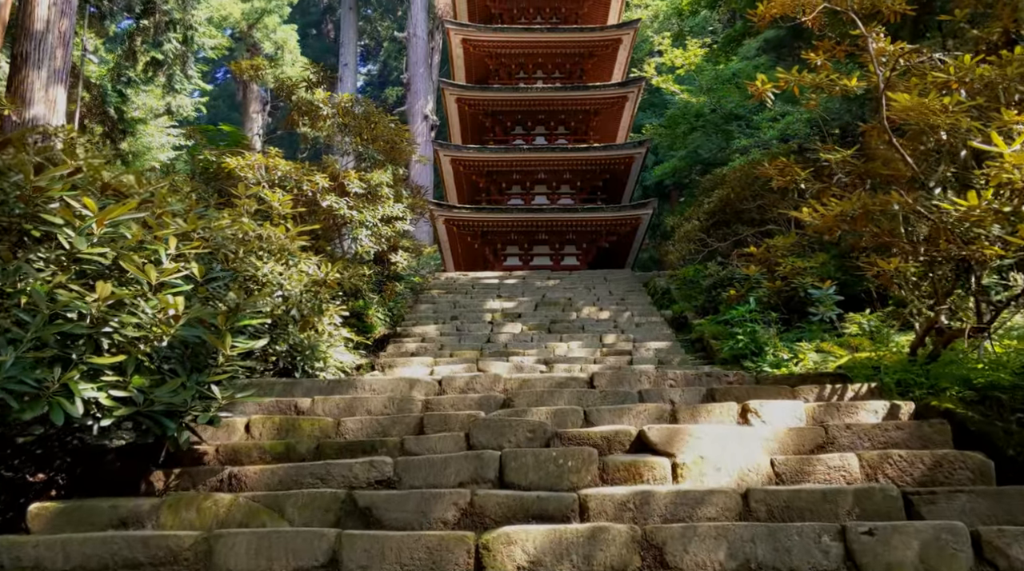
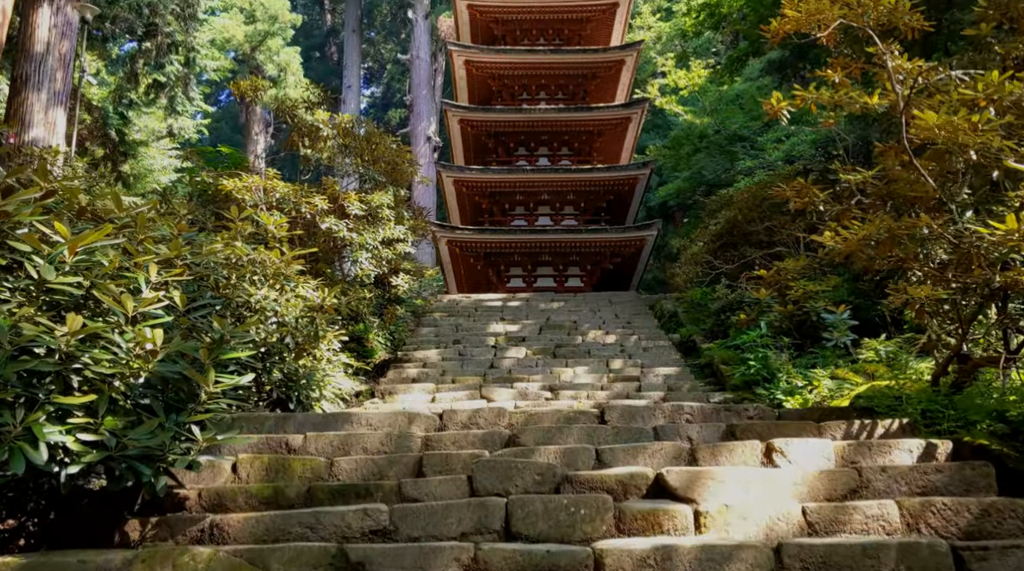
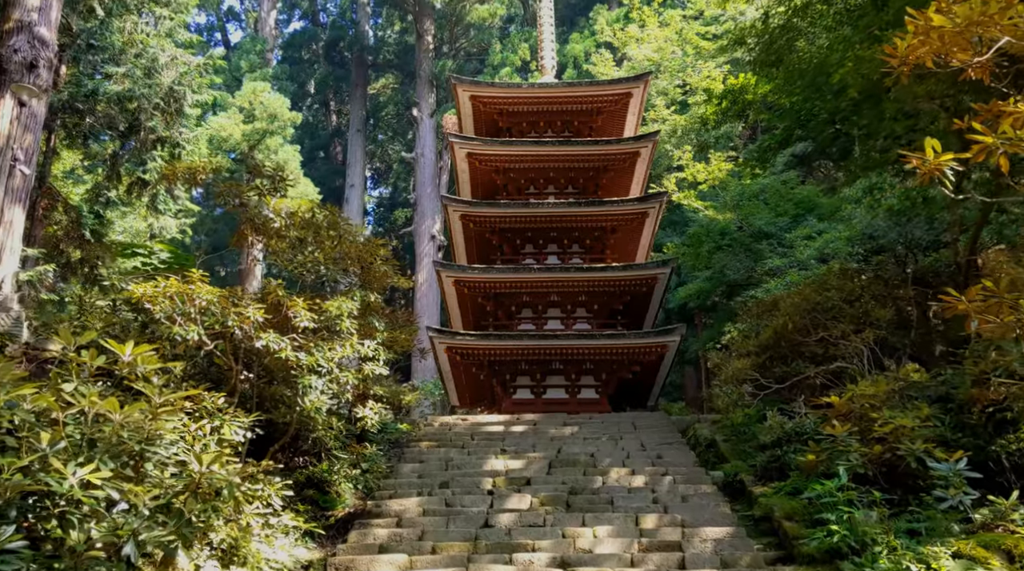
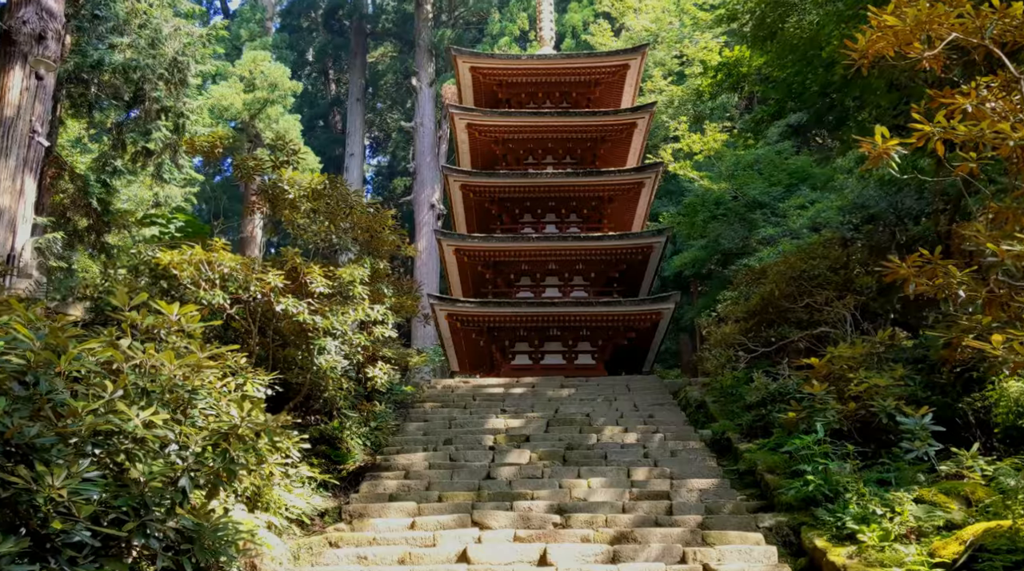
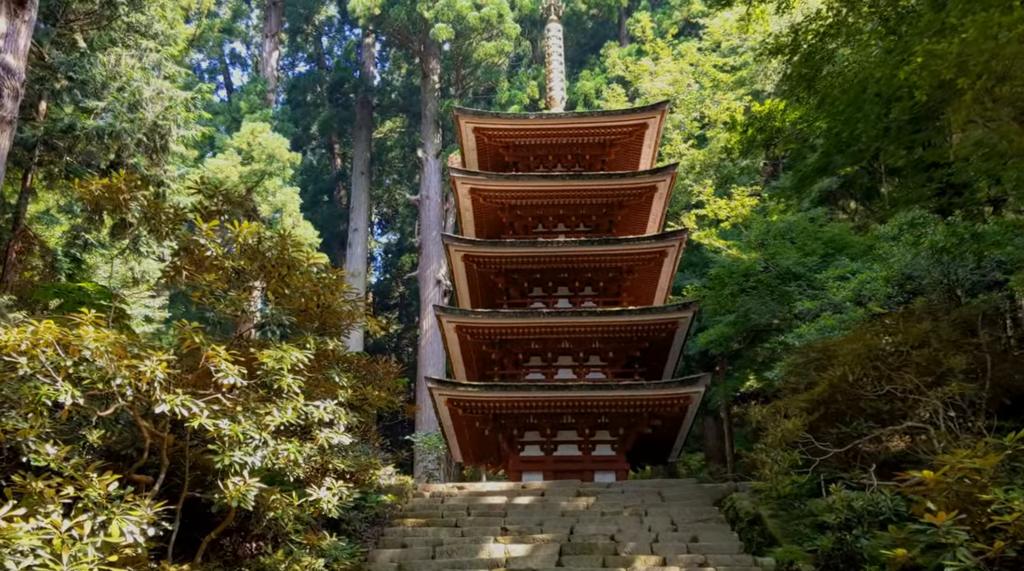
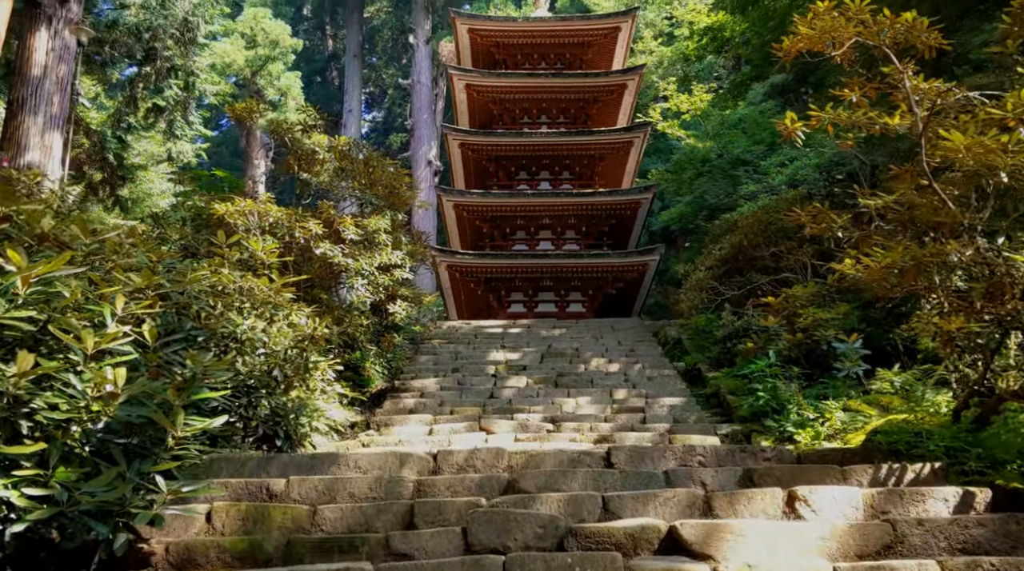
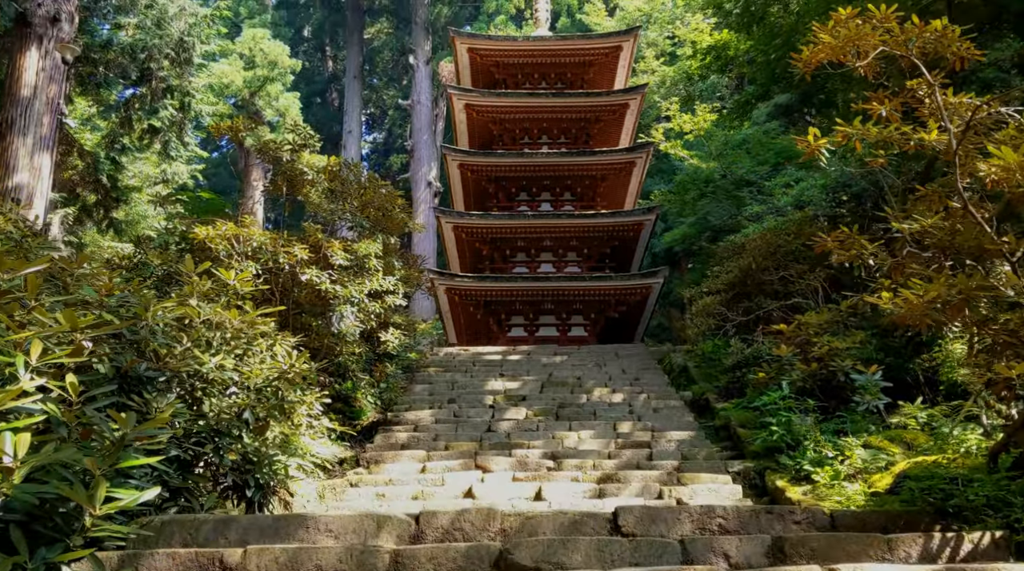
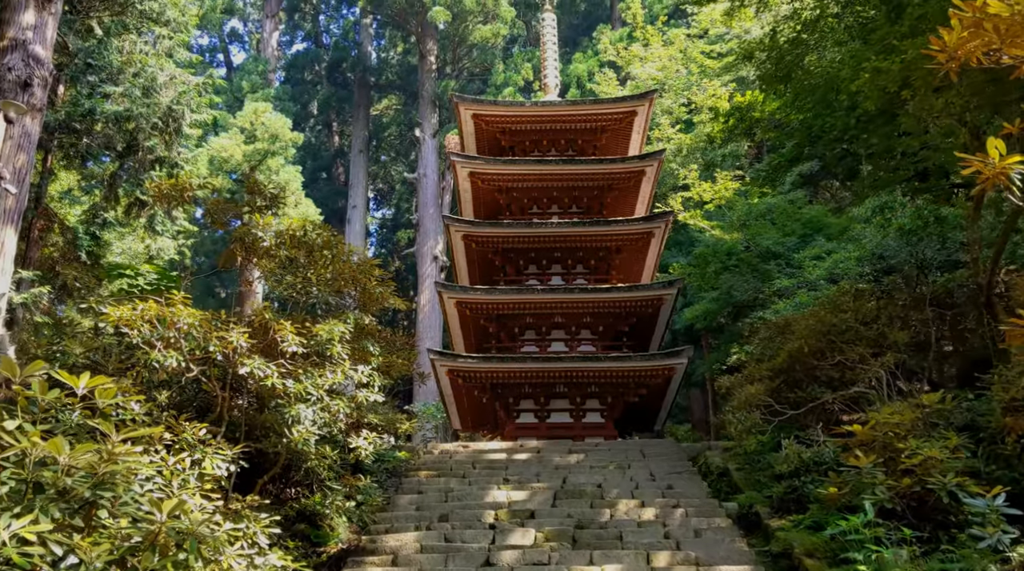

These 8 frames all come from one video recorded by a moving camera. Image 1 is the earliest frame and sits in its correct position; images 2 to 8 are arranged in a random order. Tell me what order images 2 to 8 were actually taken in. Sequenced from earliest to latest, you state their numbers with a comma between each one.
2, 6, 7, 4, 3, 8, 5
